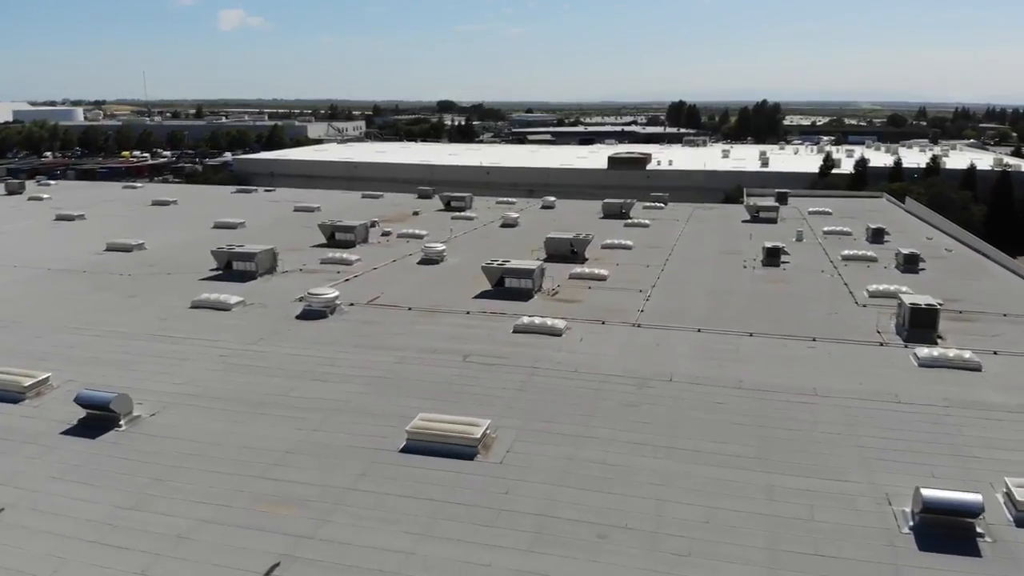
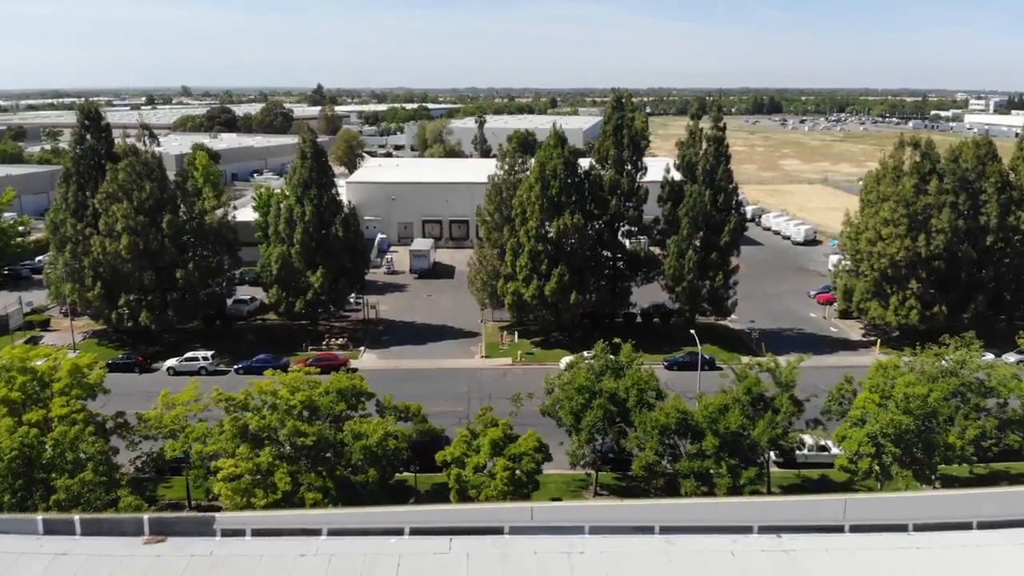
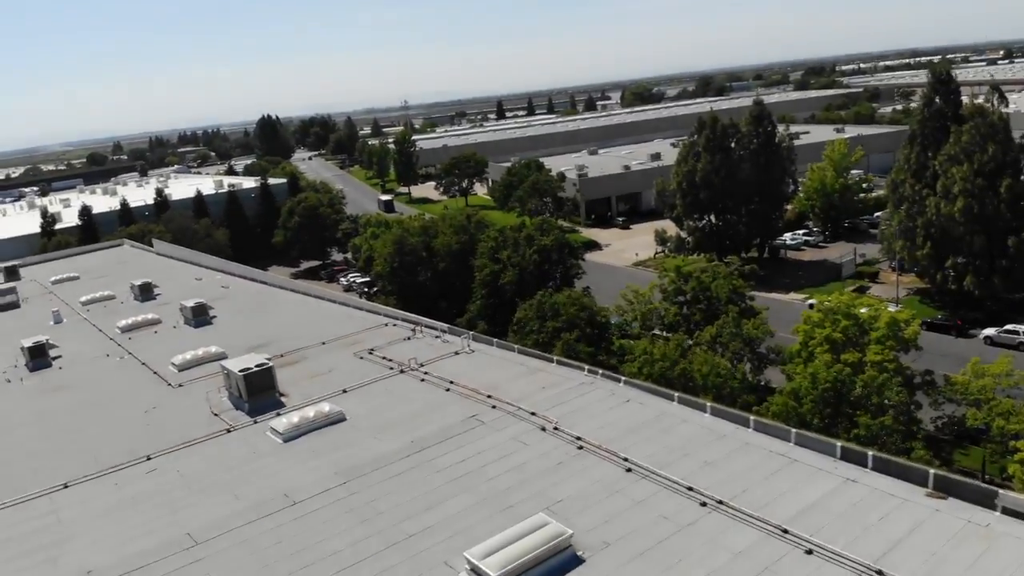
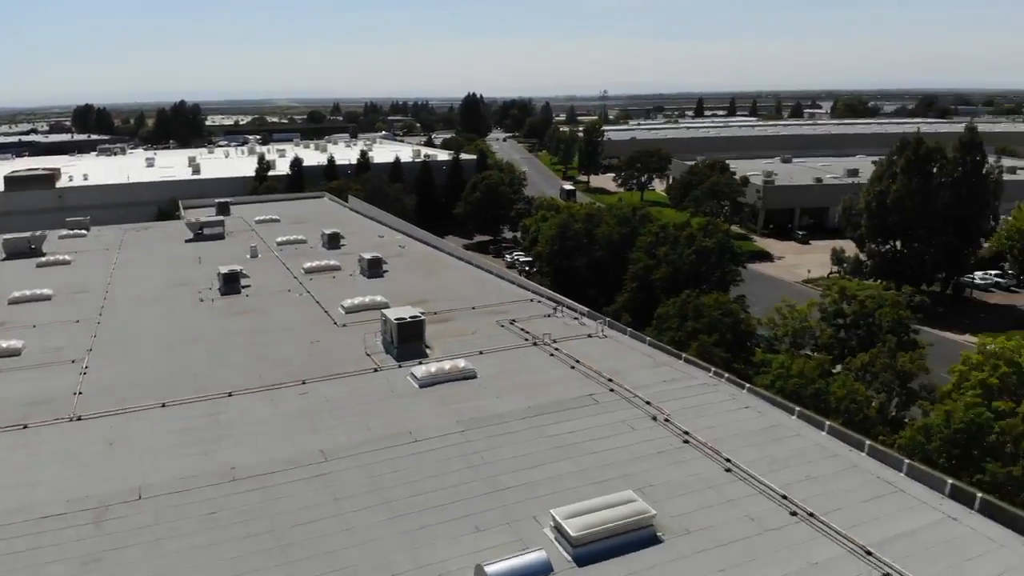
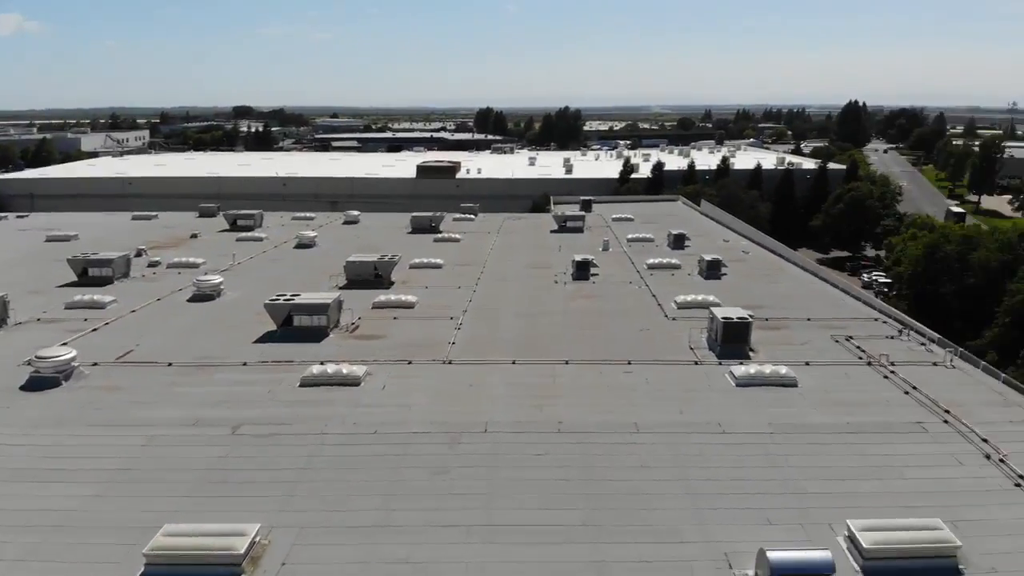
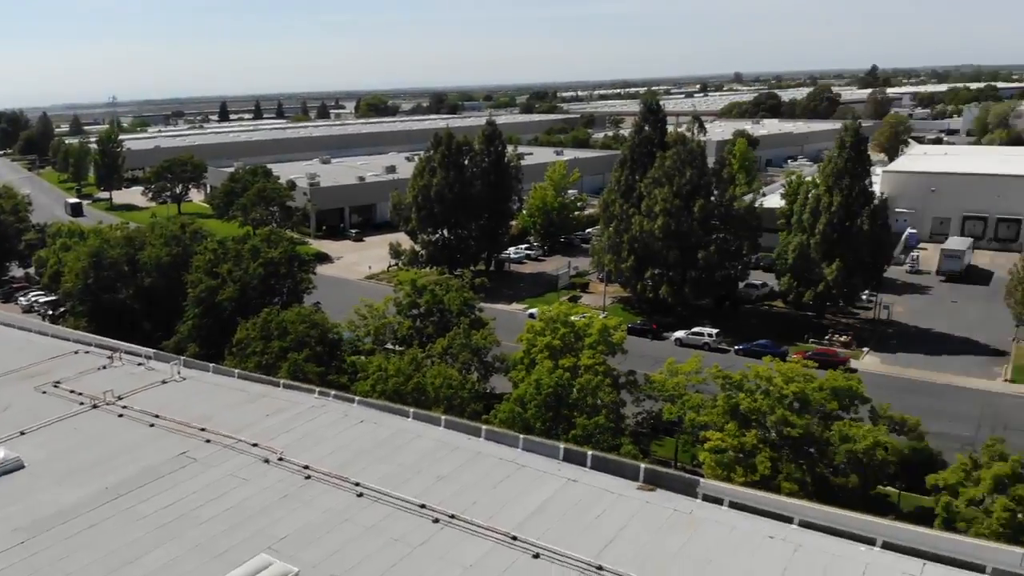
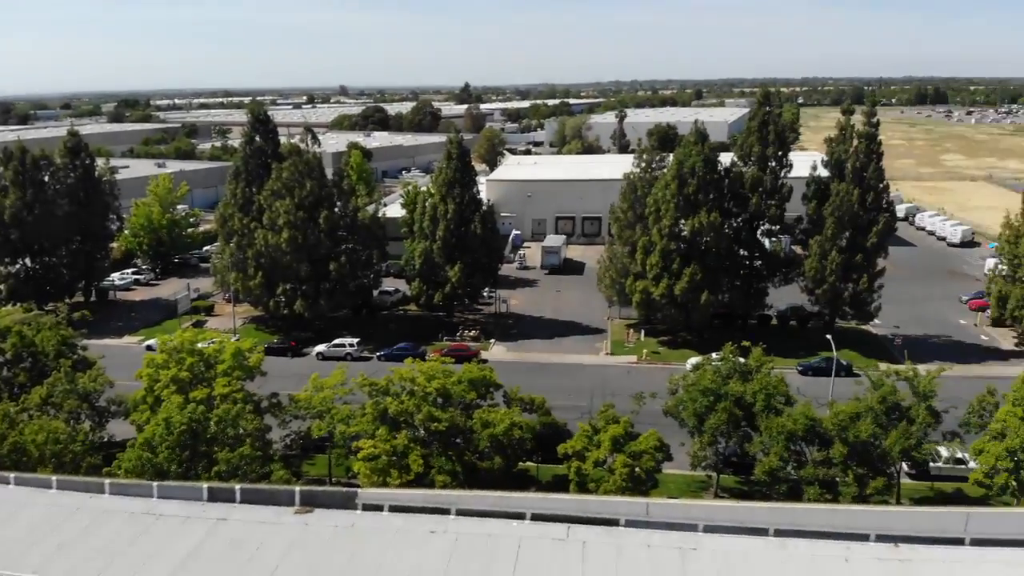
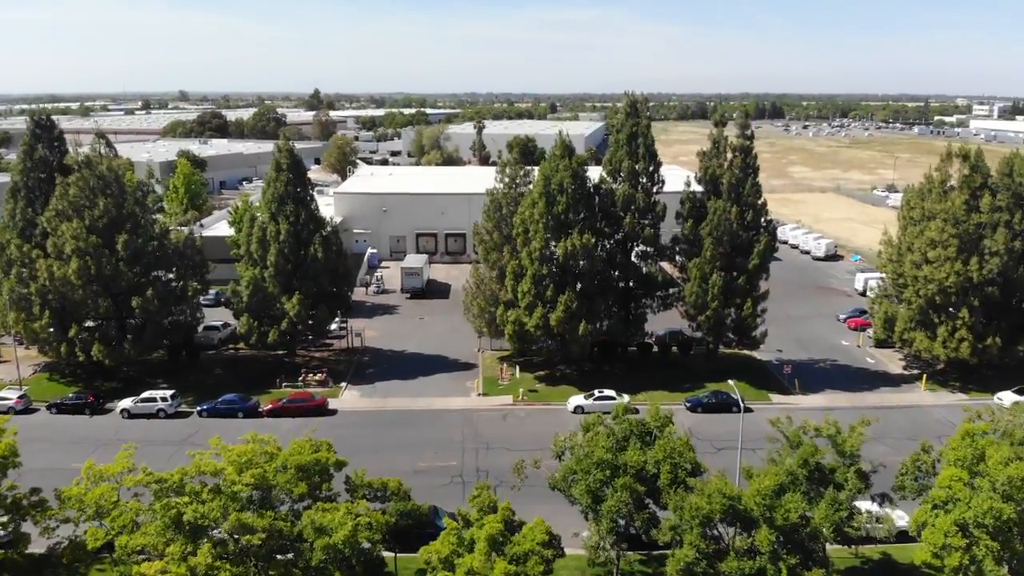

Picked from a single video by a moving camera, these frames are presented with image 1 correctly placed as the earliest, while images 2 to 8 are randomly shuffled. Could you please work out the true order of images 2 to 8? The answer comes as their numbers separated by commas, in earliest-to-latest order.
5, 4, 3, 6, 7, 2, 8
